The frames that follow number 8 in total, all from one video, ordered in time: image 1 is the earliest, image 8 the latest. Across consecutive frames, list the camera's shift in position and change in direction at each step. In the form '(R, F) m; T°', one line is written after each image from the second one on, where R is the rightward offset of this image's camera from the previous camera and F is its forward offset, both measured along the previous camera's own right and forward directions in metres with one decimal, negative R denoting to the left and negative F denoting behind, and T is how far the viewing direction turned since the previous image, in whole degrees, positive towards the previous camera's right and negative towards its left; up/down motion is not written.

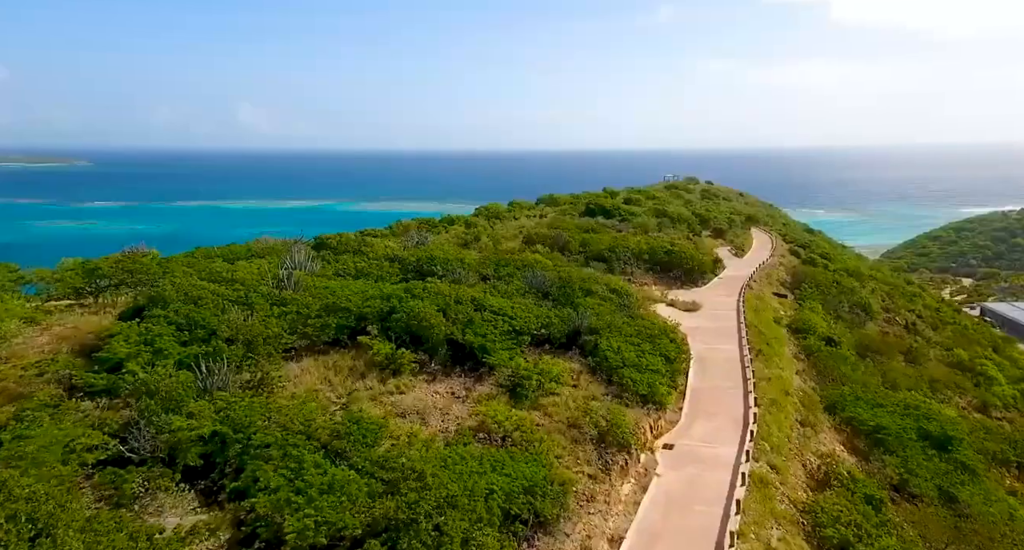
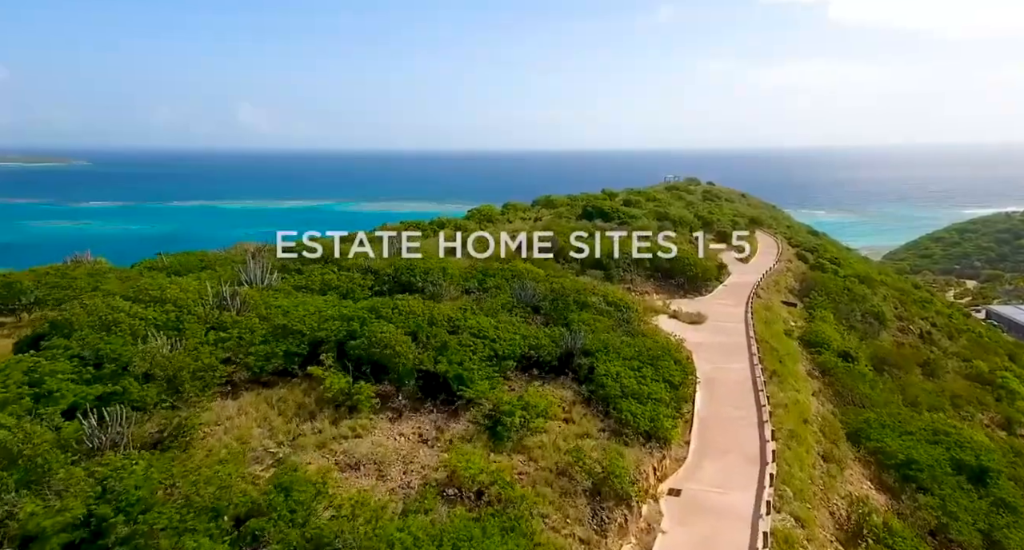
(+0.3, +1.7) m; 0°
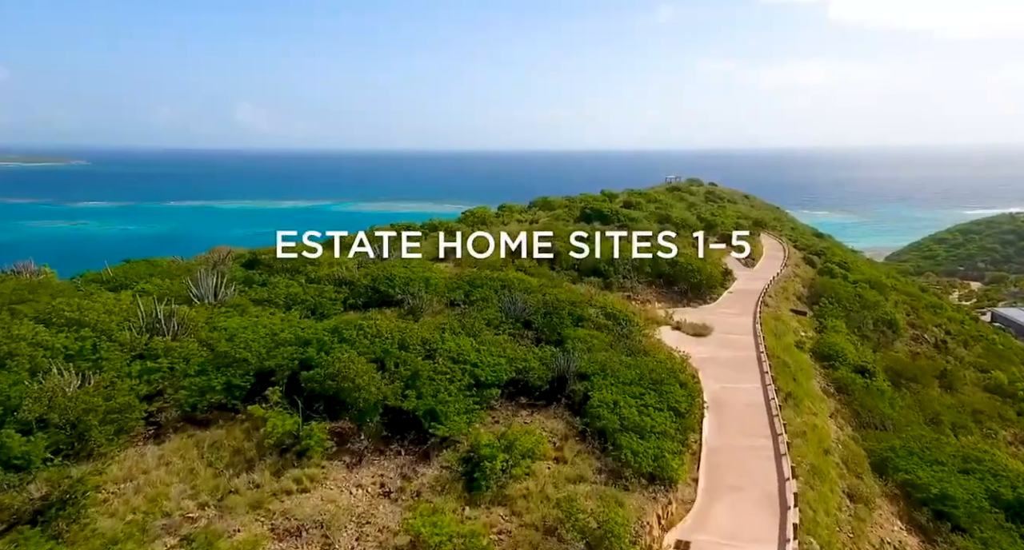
(+0.3, +1.5) m; 0°
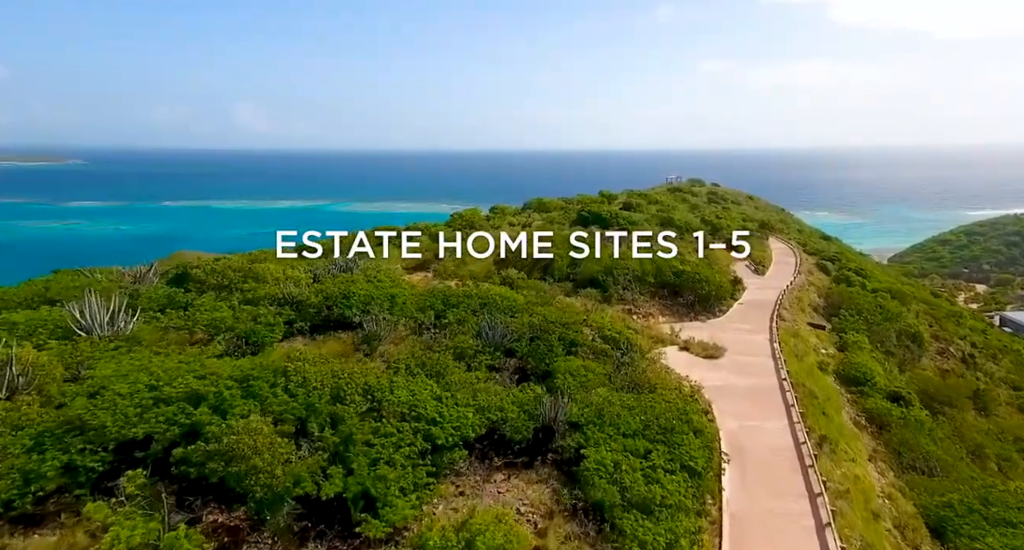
(+0.4, +2.4) m; 0°
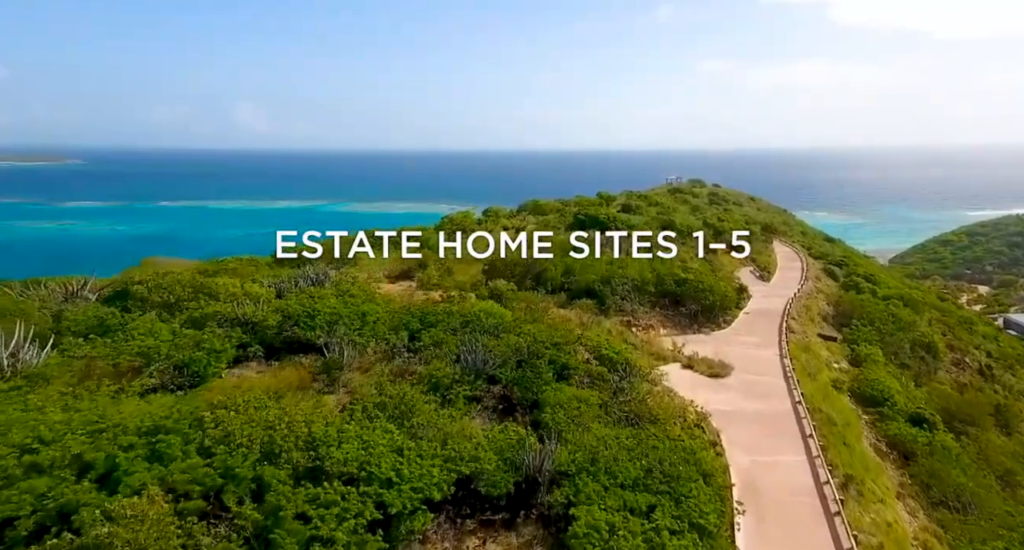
(+0.3, +1.4) m; 0°
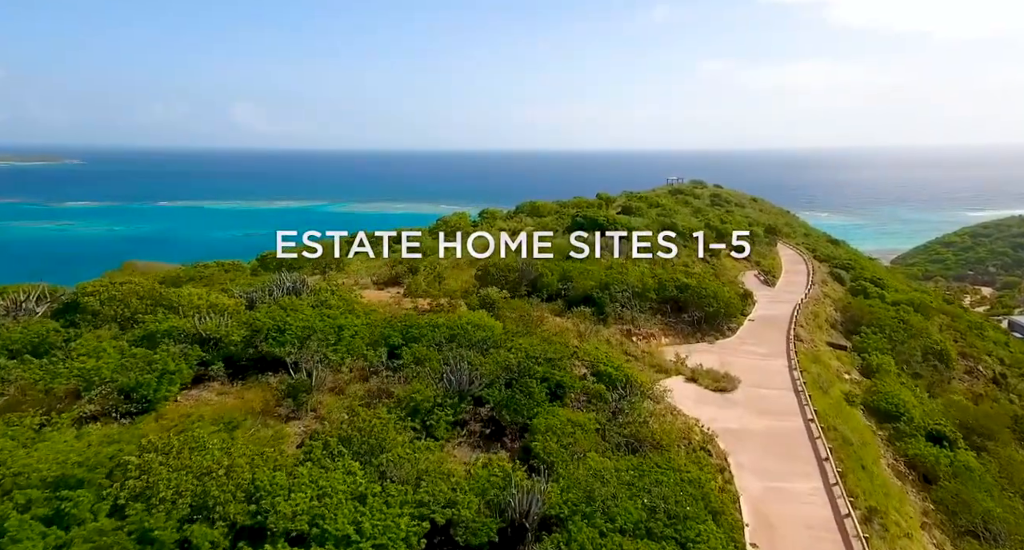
(+0.2, +1.0) m; 0°
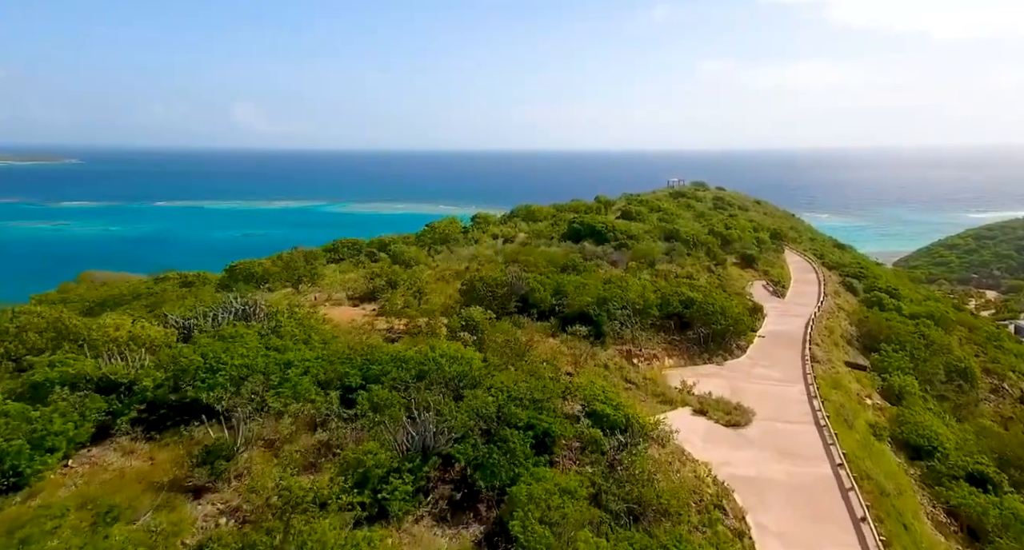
(+0.3, +1.7) m; 0°
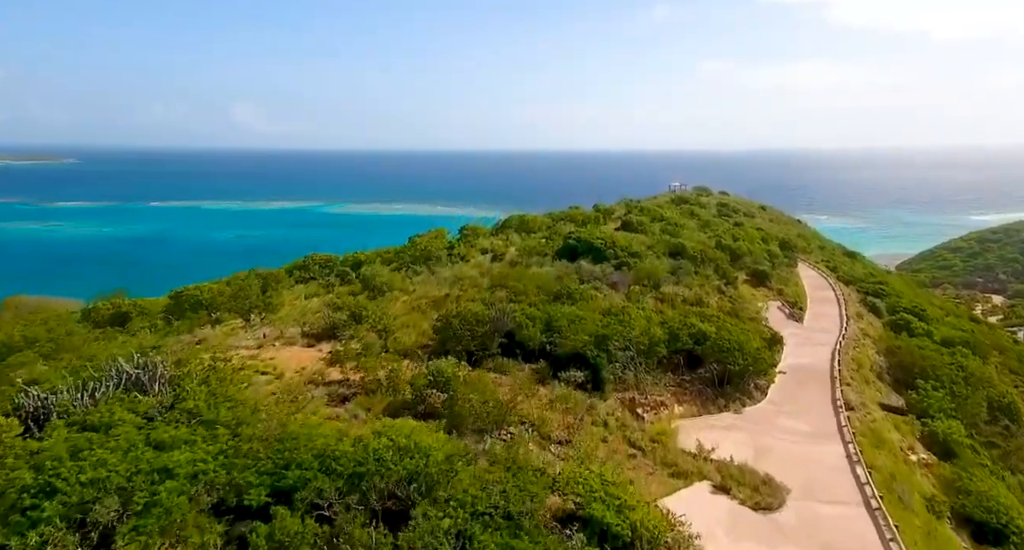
(+0.4, +2.5) m; 0°
